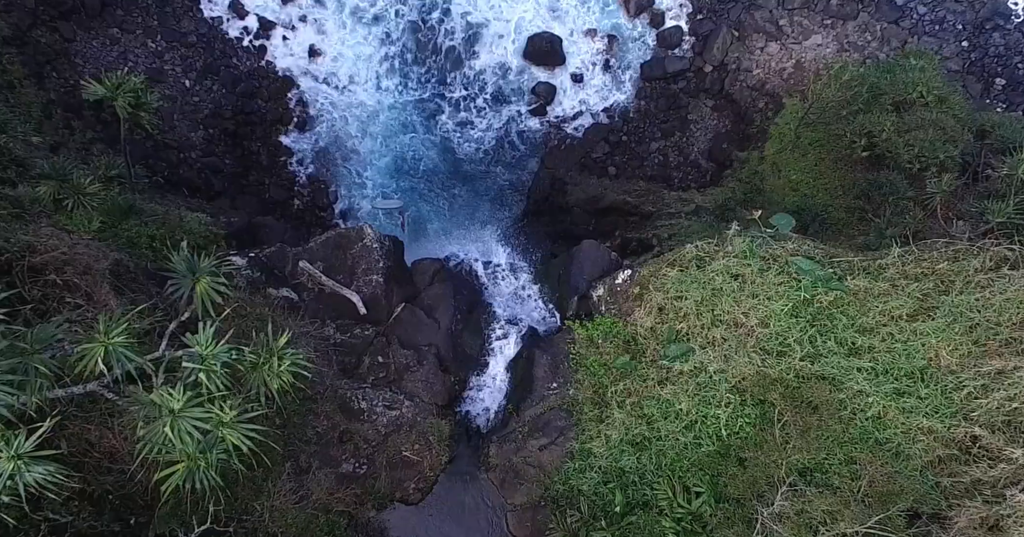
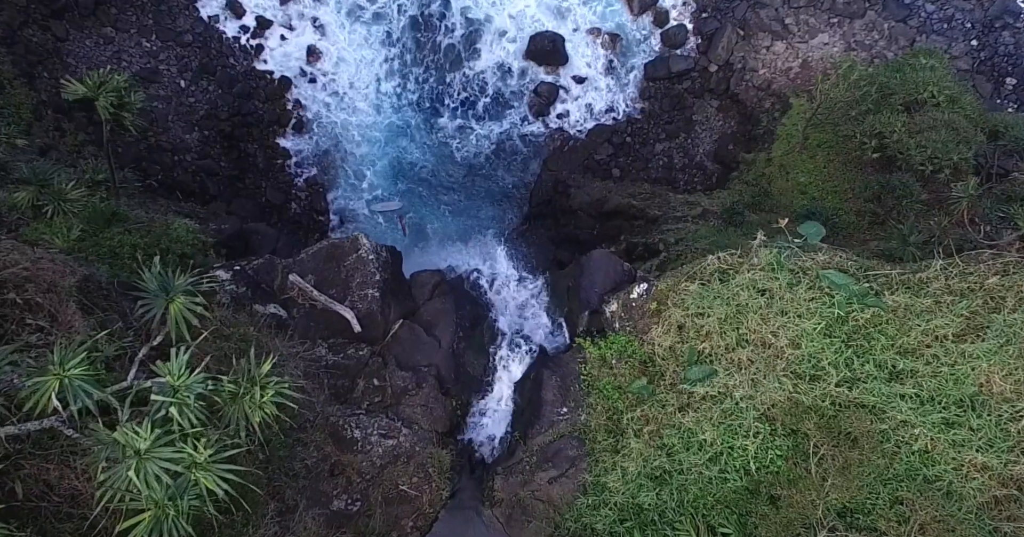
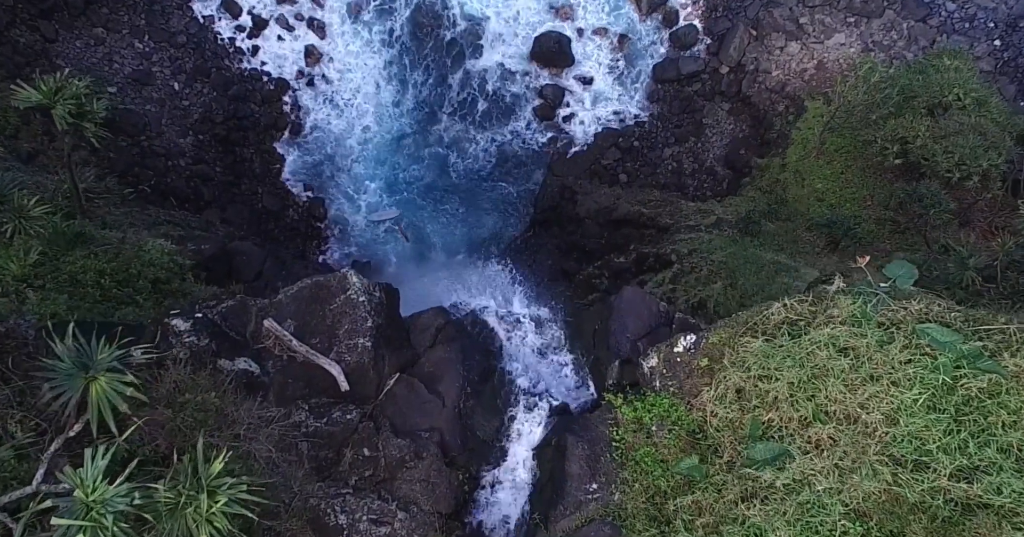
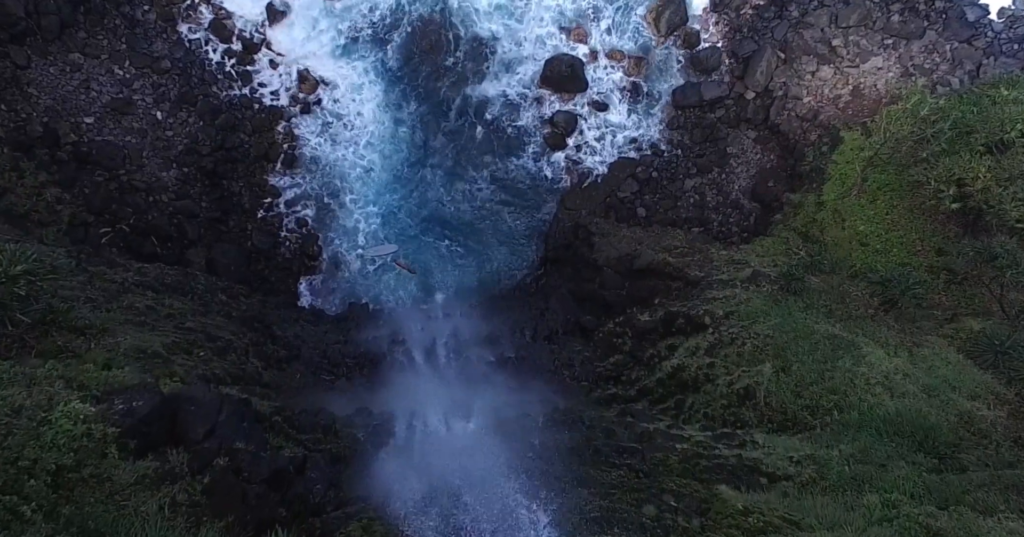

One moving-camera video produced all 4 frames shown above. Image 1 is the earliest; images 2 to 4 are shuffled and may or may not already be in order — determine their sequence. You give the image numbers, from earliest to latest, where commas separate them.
2, 3, 4
